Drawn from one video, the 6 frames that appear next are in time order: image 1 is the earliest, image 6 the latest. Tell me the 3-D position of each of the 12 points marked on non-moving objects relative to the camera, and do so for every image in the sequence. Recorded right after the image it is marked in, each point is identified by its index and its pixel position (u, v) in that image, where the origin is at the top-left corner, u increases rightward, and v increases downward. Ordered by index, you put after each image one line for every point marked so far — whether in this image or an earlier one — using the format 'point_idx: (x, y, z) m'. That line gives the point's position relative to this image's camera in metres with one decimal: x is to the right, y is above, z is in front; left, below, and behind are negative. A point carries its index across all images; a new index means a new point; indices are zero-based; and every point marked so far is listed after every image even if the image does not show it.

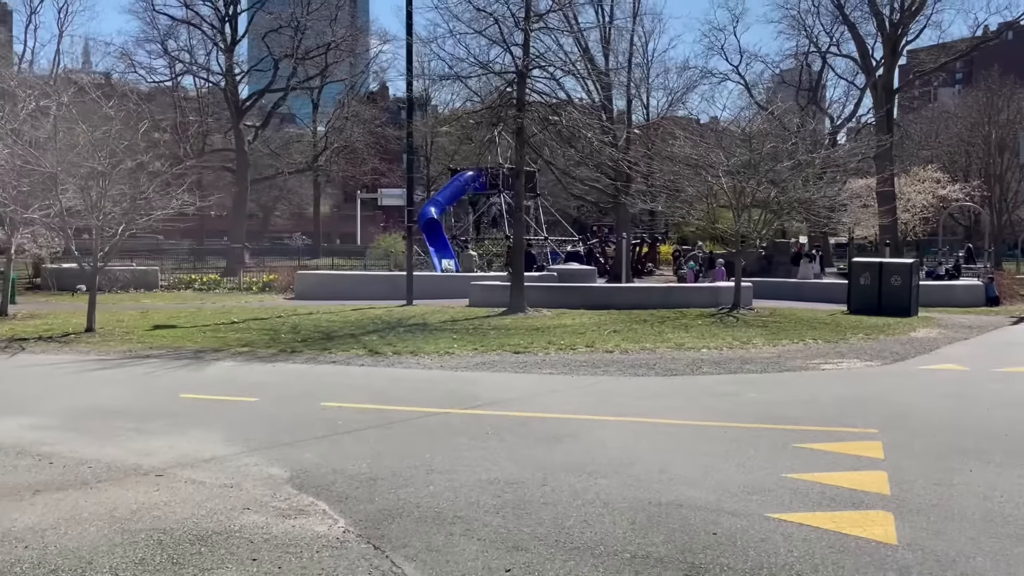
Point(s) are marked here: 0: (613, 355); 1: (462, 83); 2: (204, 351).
0: (+1.3, -0.9, +10.8) m
1: (-1.0, +4.3, +17.7) m
2: (-4.1, -0.8, +11.2) m
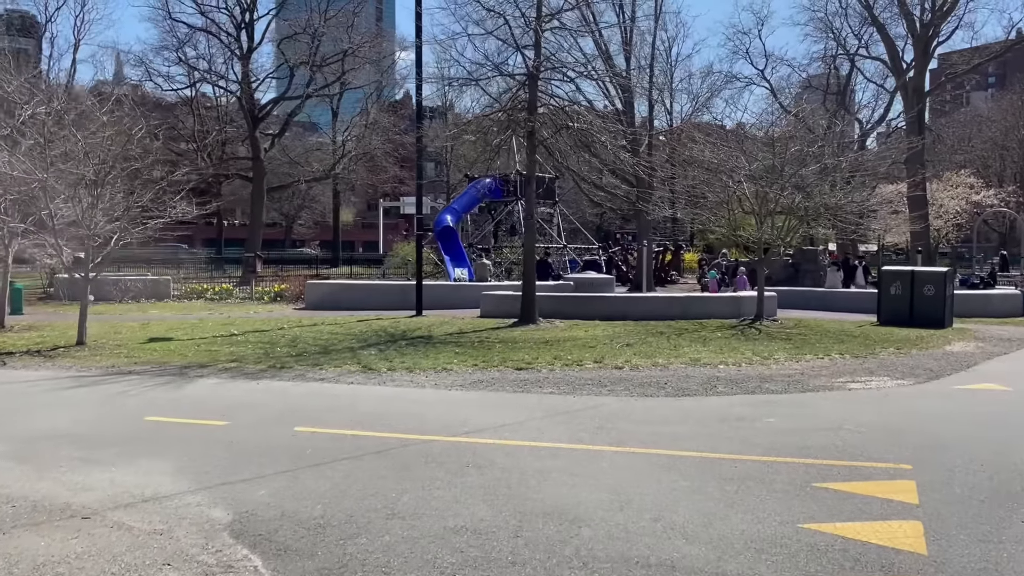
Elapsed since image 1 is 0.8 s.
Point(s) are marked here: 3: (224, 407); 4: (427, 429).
0: (+1.3, -1.0, +10.1) m
1: (-0.8, +4.1, +17.1) m
2: (-4.1, -1.0, +10.7) m
3: (-2.7, -1.1, +8.1) m
4: (-0.7, -1.2, +6.9) m
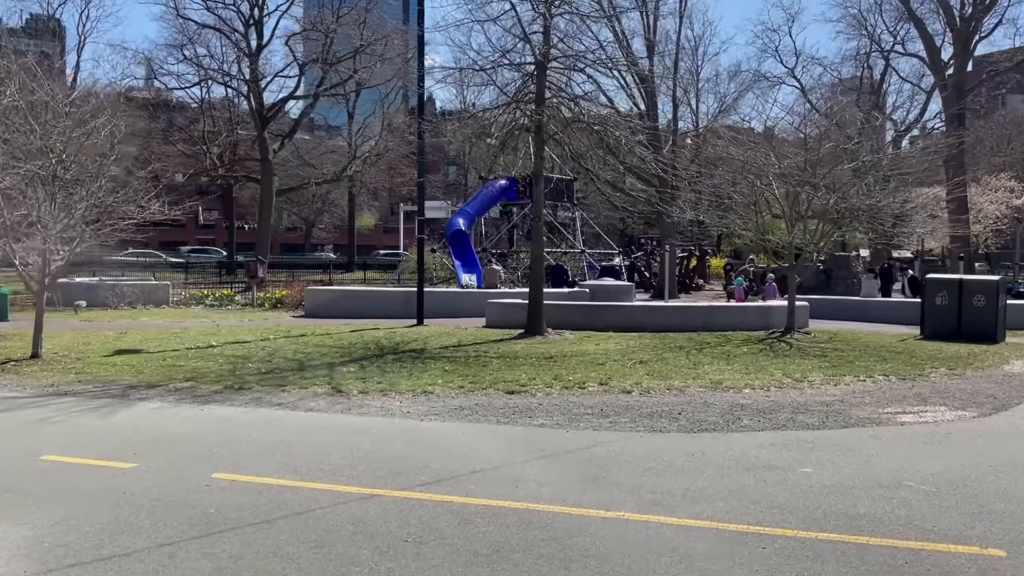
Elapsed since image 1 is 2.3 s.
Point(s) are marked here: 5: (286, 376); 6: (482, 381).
0: (+1.2, -1.1, +8.6) m
1: (-0.6, +3.9, +15.7) m
2: (-4.1, -1.1, +9.4) m
3: (-2.9, -1.2, +6.8) m
4: (-0.9, -1.2, +5.6) m
5: (-2.7, -1.0, +10.0) m
6: (-0.4, -1.1, +9.6) m
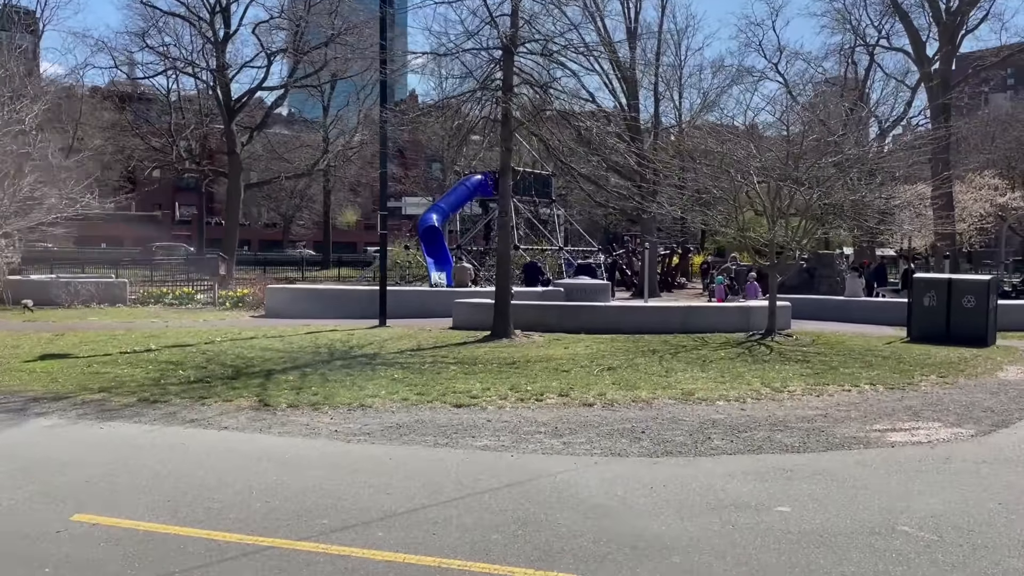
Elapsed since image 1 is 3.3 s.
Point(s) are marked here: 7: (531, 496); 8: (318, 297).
0: (+0.7, -1.1, +7.8) m
1: (-1.2, +3.9, +14.8) m
2: (-4.6, -1.1, +8.4) m
3: (-3.4, -1.2, +5.8) m
4: (-1.3, -1.3, +4.6) m
5: (-3.2, -1.0, +9.0) m
6: (-0.9, -1.1, +8.7) m
7: (+0.1, -1.3, +5.1) m
8: (-4.4, -0.2, +19.2) m
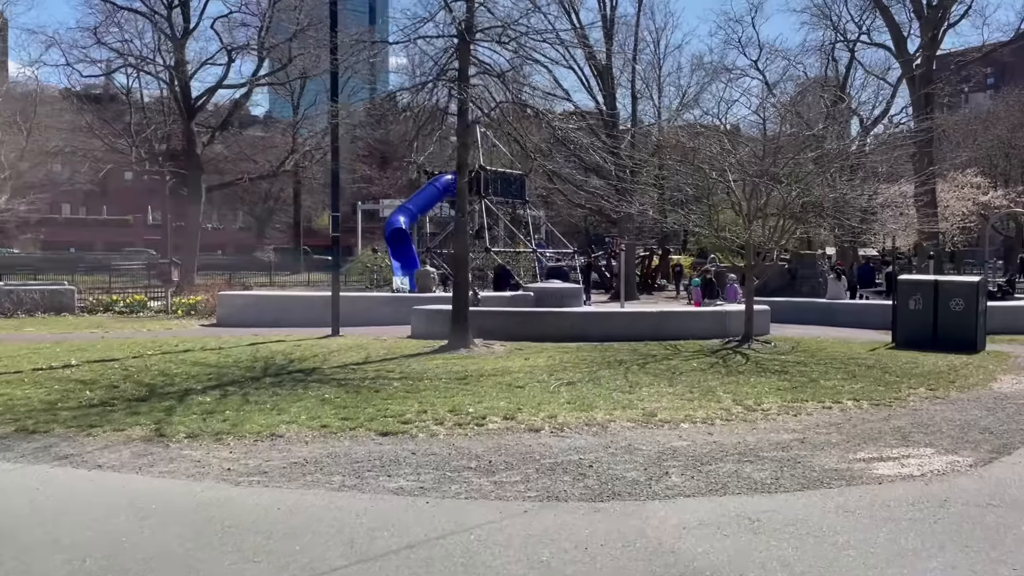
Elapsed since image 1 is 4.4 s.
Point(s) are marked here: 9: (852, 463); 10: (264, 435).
0: (+0.2, -1.2, +6.8) m
1: (-1.9, +3.8, +13.8) m
2: (-5.2, -1.2, +7.3) m
3: (-3.9, -1.3, +4.7) m
4: (-1.8, -1.4, +3.6) m
5: (-3.7, -1.2, +7.9) m
6: (-1.4, -1.2, +7.7) m
7: (-0.4, -1.3, +4.1) m
8: (-5.2, -0.3, +18.1) m
9: (+2.5, -1.3, +6.1) m
10: (-2.0, -1.2, +6.9) m
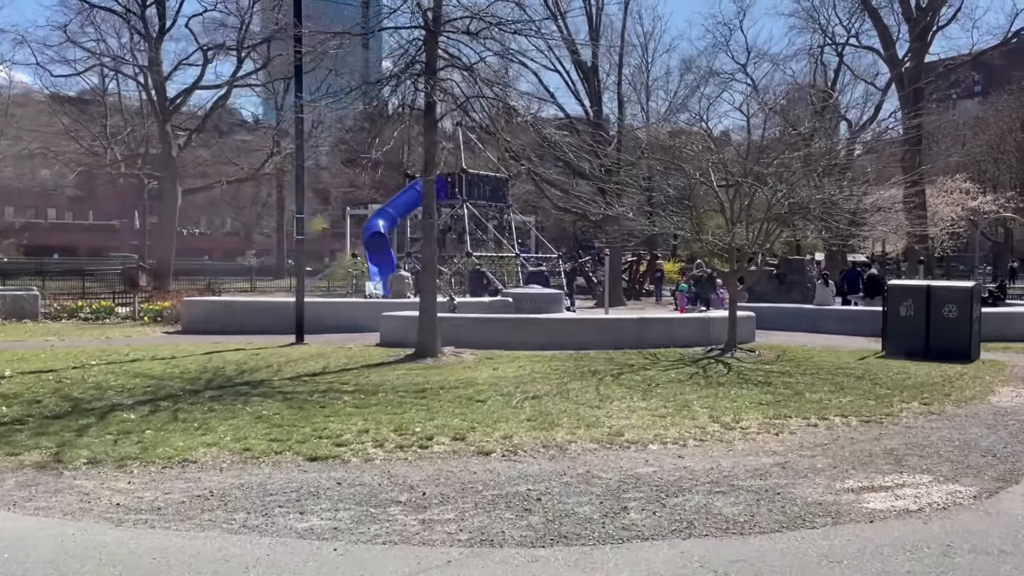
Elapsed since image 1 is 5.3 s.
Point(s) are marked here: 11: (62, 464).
0: (-0.2, -1.3, +6.0) m
1: (-2.4, +3.7, +13.0) m
2: (-5.6, -1.2, +6.5) m
3: (-4.2, -1.4, +3.9) m
4: (-2.2, -1.4, +2.8) m
5: (-4.1, -1.2, +7.1) m
6: (-1.8, -1.2, +6.9) m
7: (-0.7, -1.3, +3.3) m
8: (-5.7, -0.5, +17.3) m
9: (+2.1, -1.3, +5.3) m
10: (-2.4, -1.2, +6.1) m
11: (-3.2, -1.2, +6.0) m
